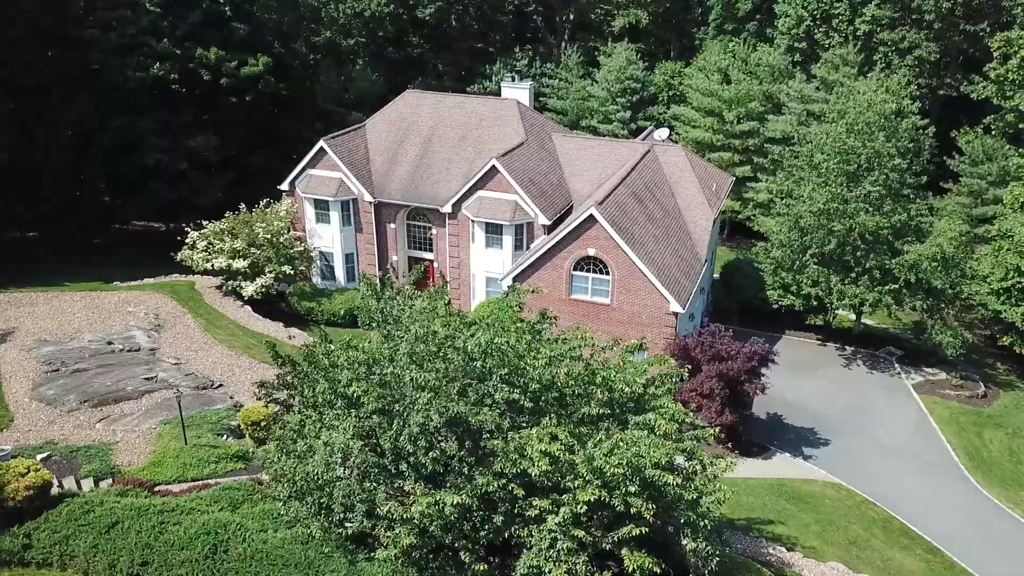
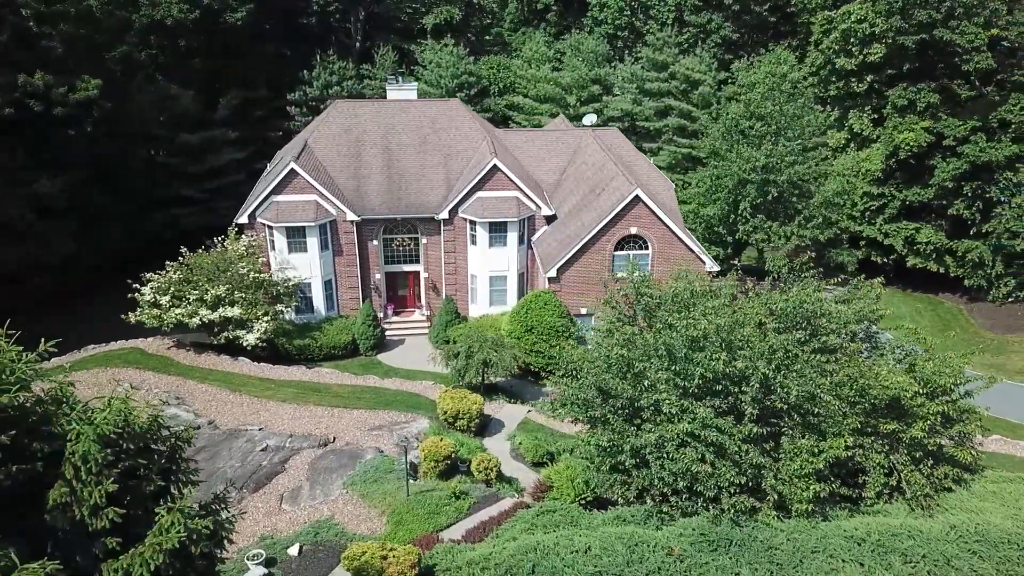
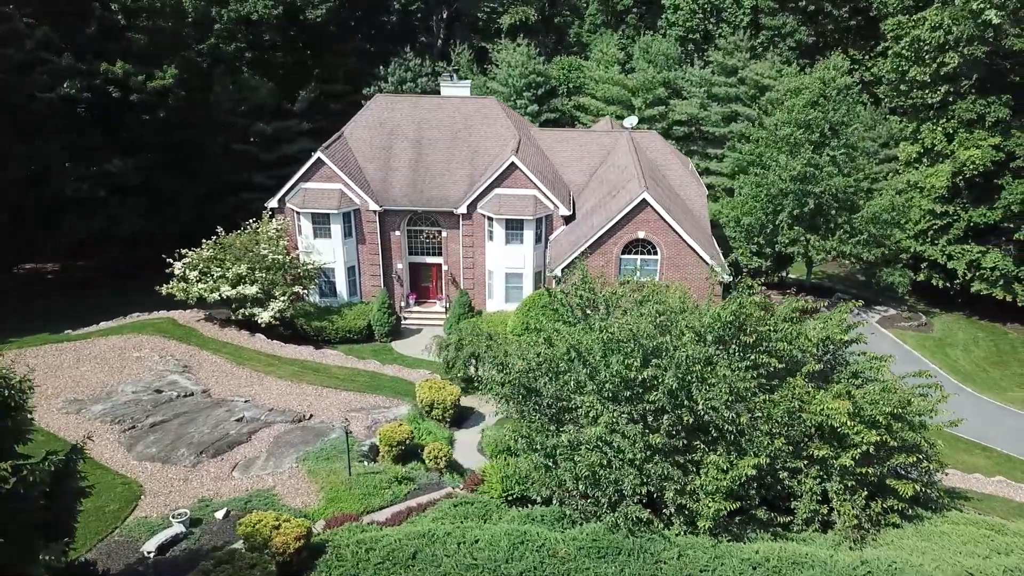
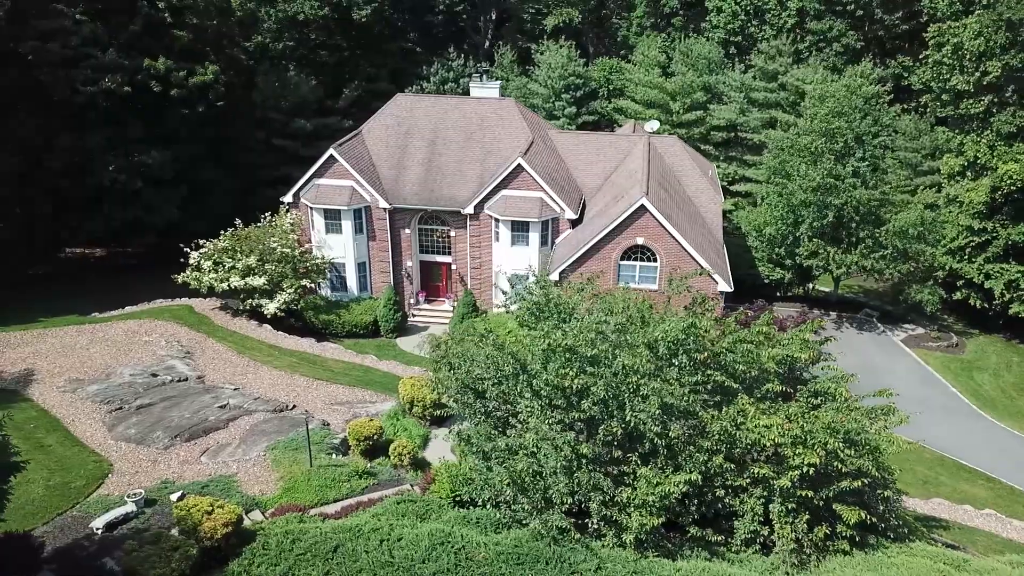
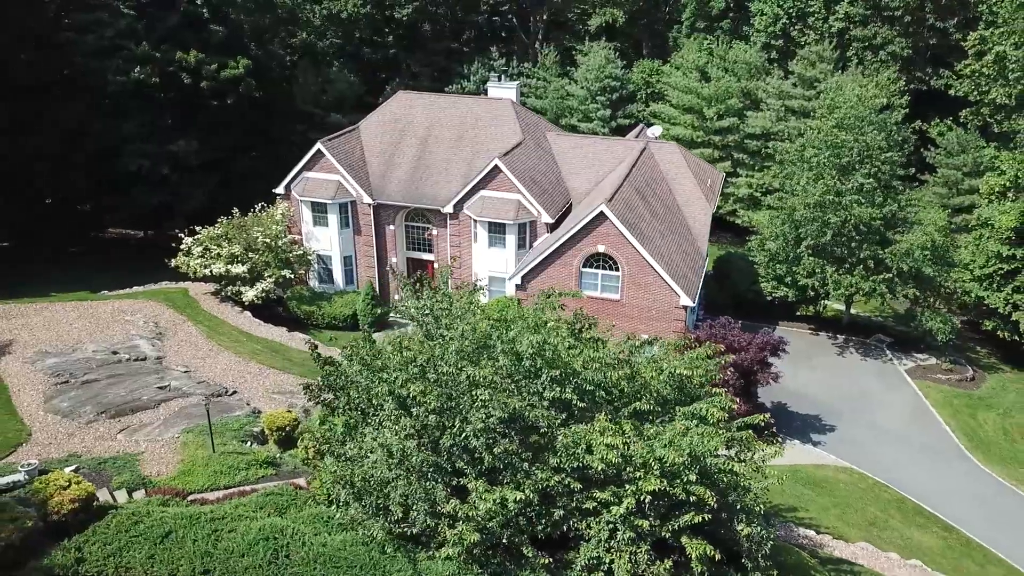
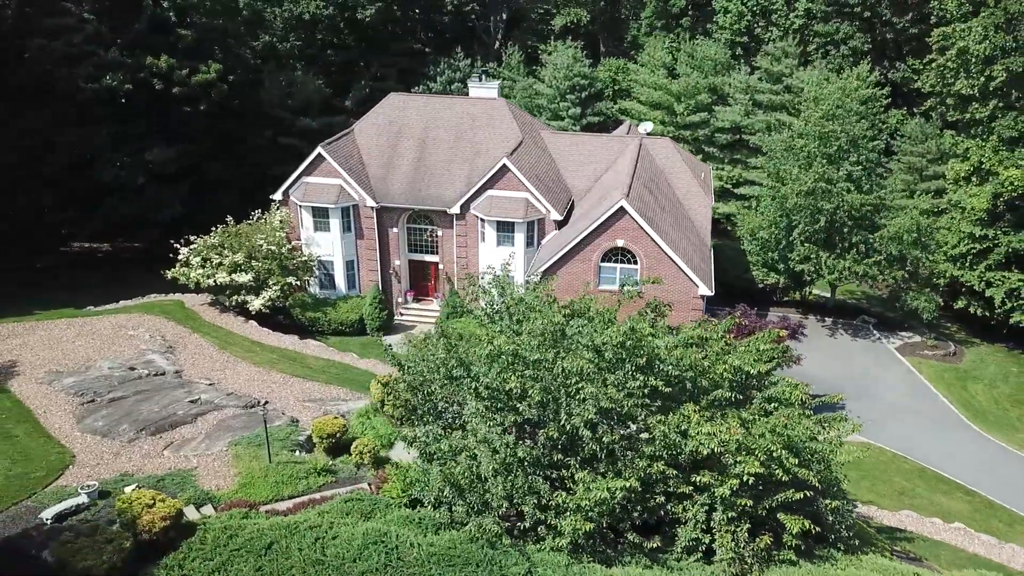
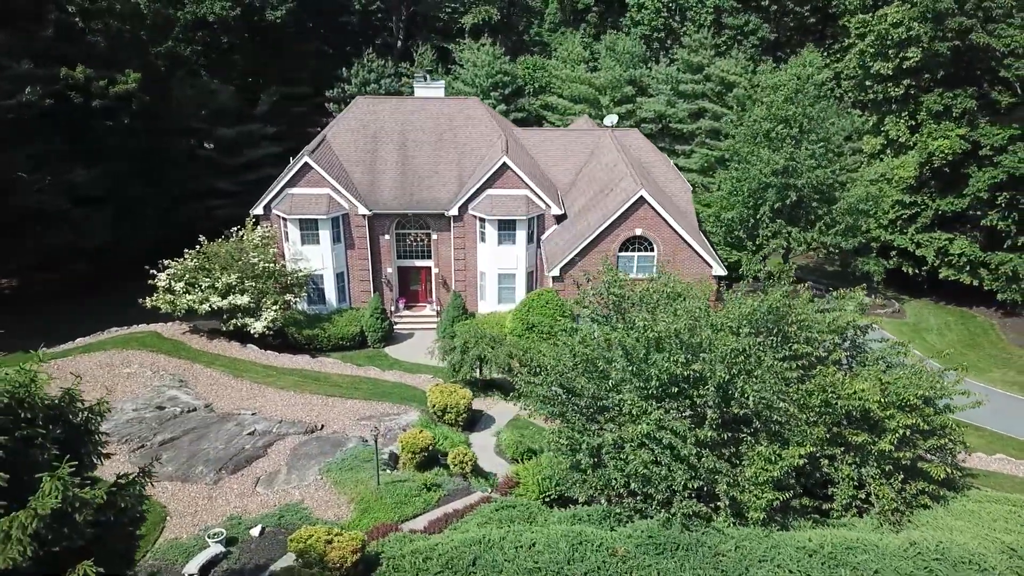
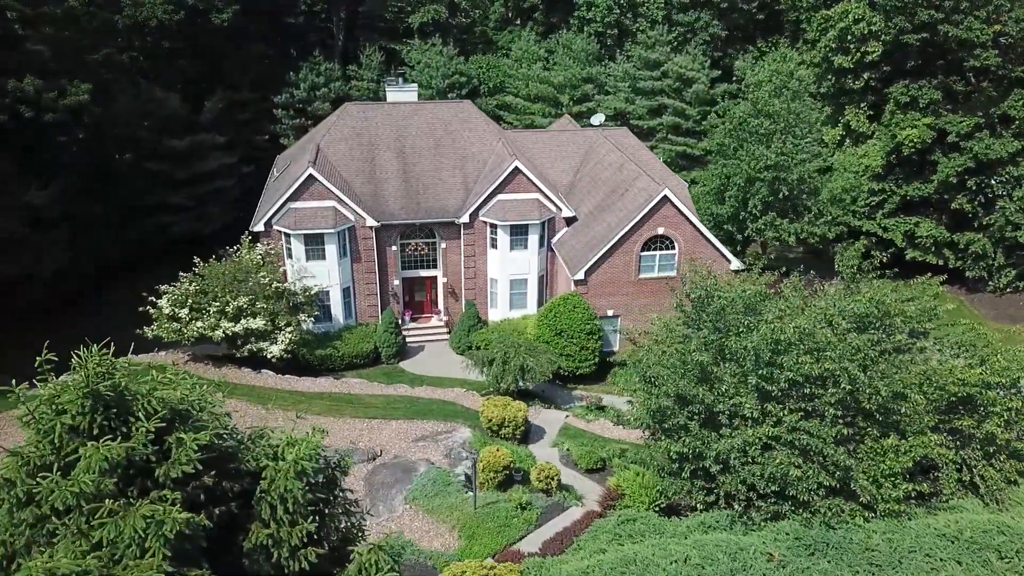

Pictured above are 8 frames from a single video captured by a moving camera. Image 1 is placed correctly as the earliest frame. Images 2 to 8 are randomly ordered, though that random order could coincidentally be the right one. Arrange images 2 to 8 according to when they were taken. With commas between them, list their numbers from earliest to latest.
5, 6, 4, 3, 7, 2, 8
